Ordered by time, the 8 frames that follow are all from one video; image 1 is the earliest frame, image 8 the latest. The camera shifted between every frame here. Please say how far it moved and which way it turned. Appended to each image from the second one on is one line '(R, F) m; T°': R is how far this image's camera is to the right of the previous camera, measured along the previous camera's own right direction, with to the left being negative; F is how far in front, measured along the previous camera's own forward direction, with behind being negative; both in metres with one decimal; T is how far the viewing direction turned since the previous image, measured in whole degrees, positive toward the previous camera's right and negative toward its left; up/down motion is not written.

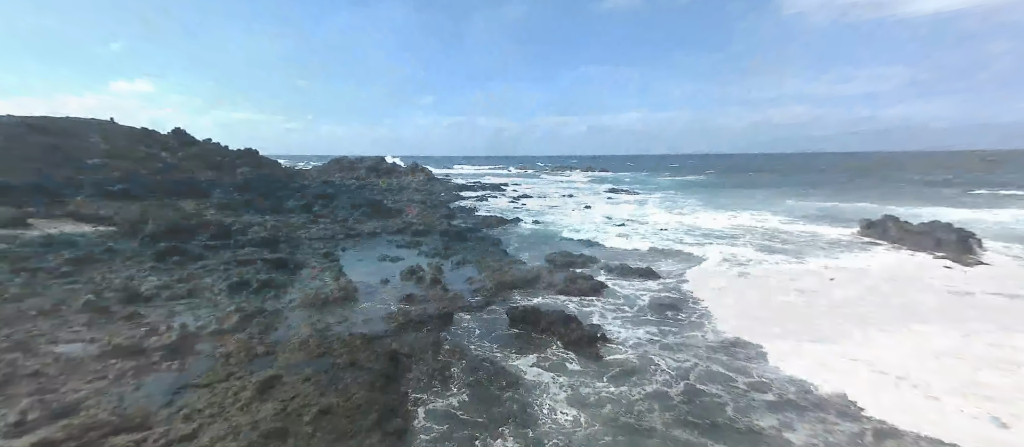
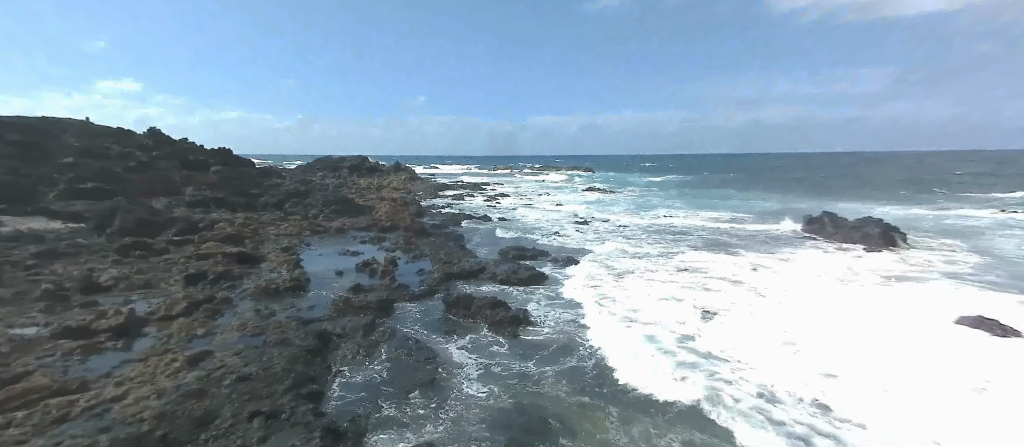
(+1.5, -0.9) m; +1°
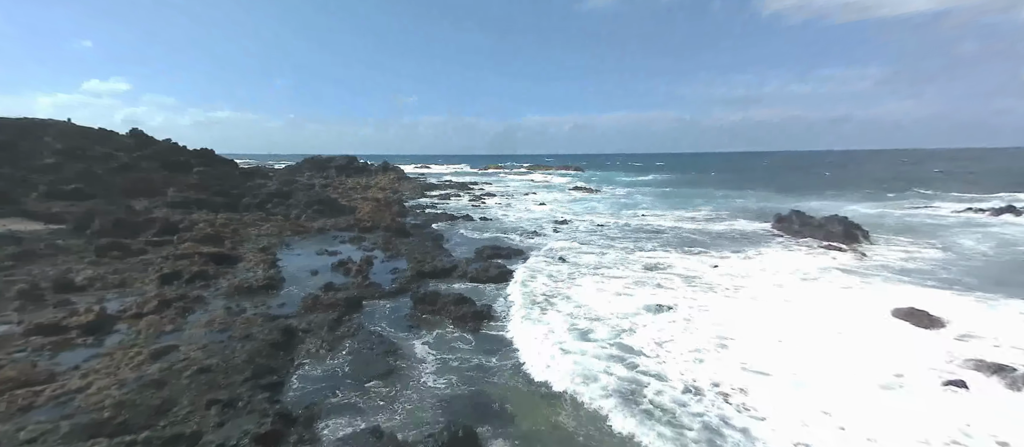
(+0.8, -0.5) m; +1°
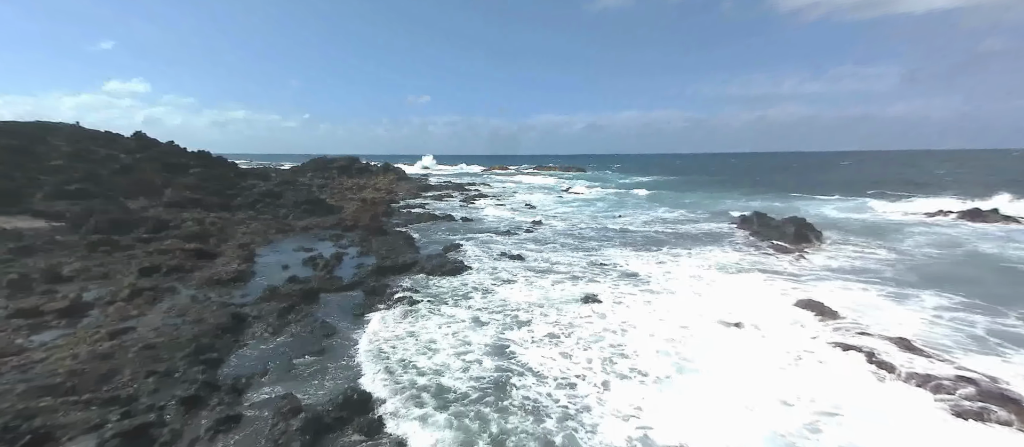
(+2.0, -0.9) m; -1°
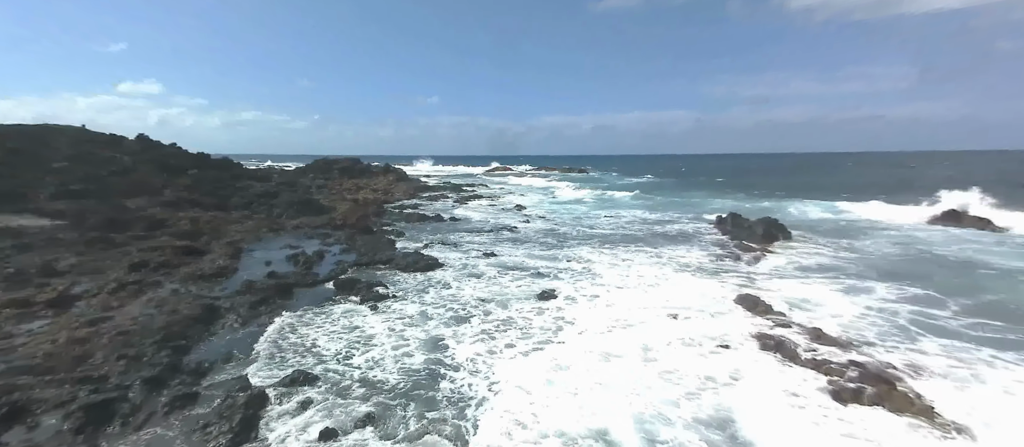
(+1.4, -0.7) m; -1°
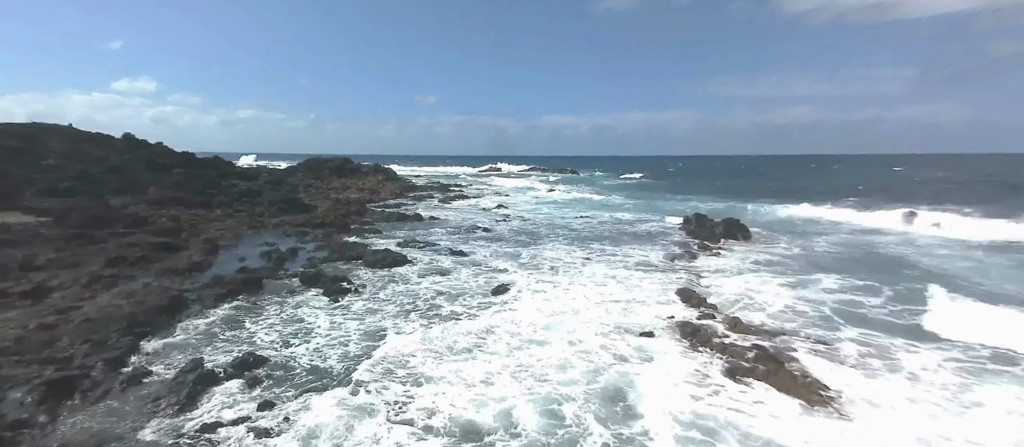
(+1.4, -0.8) m; 0°
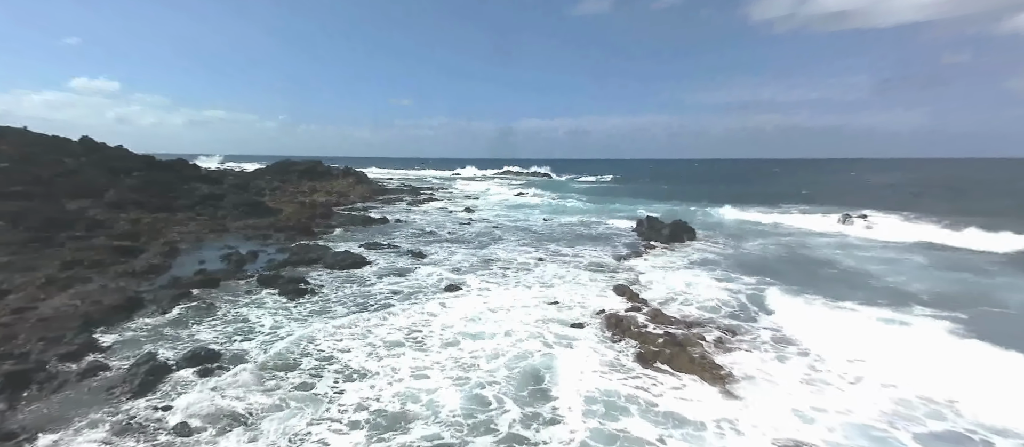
(+0.9, -1.0) m; +3°
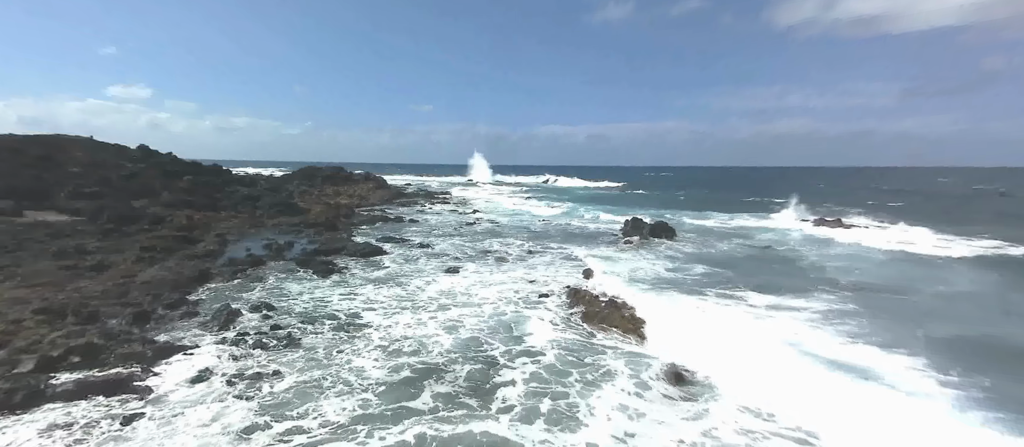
(+1.2, -3.1) m; -2°
